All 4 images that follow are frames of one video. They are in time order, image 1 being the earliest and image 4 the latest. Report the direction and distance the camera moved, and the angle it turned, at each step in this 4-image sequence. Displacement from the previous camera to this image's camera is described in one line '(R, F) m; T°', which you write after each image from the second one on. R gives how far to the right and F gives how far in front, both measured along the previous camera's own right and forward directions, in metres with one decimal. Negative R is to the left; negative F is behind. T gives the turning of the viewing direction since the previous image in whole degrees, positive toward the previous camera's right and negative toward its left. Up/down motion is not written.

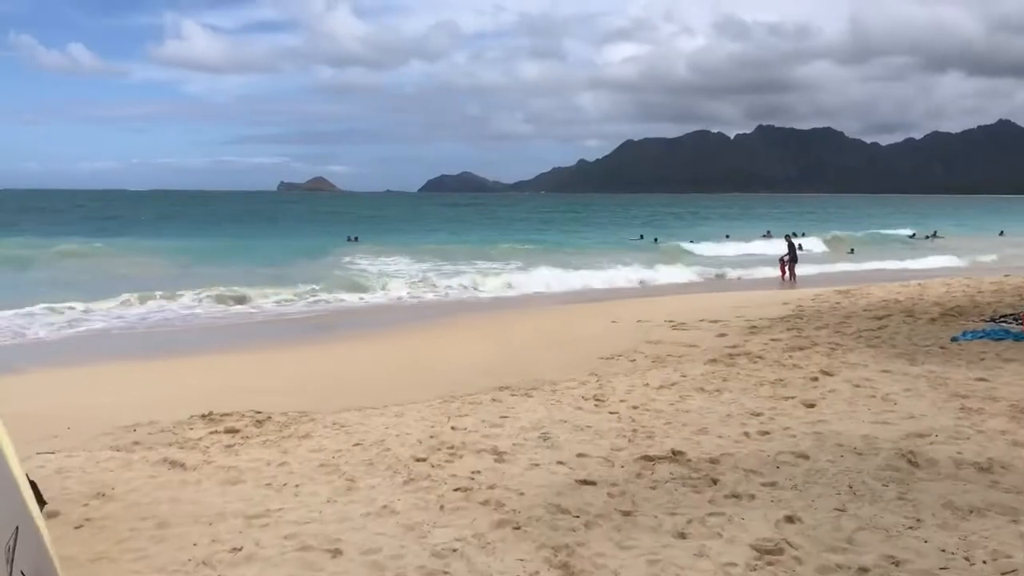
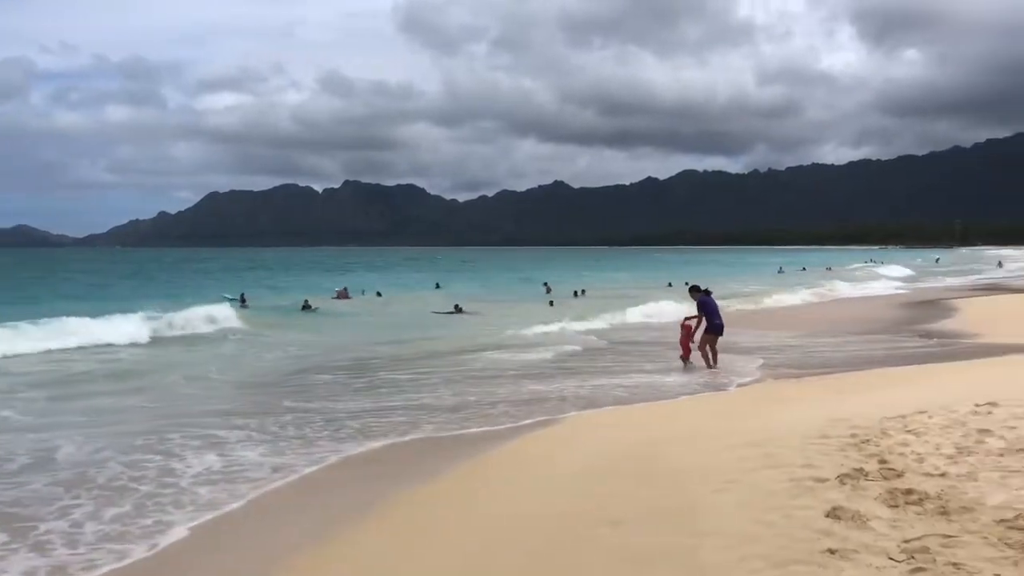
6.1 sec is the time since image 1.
(+1.0, +6.2) m; +30°
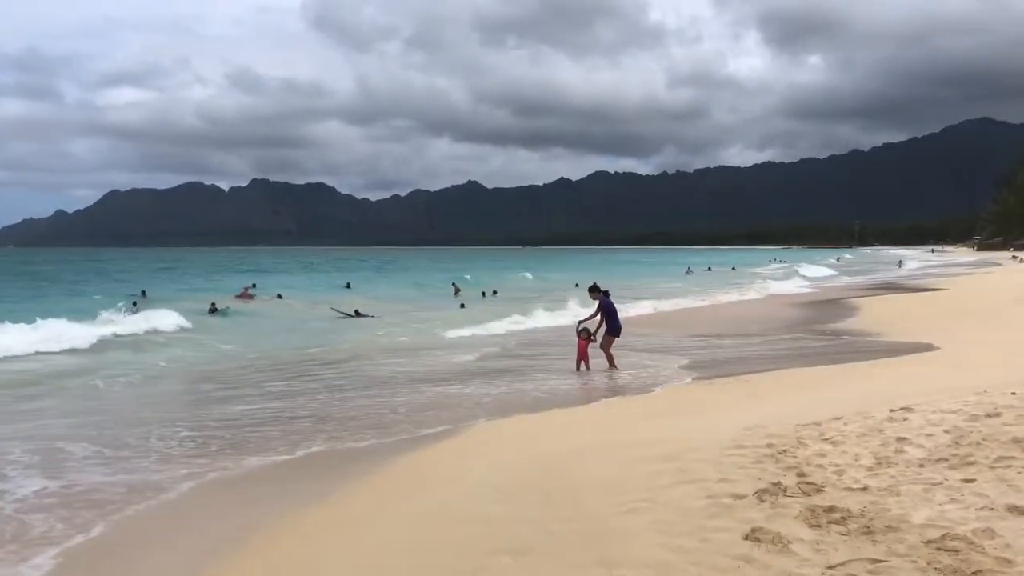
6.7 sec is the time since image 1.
(+0.2, +0.6) m; +6°
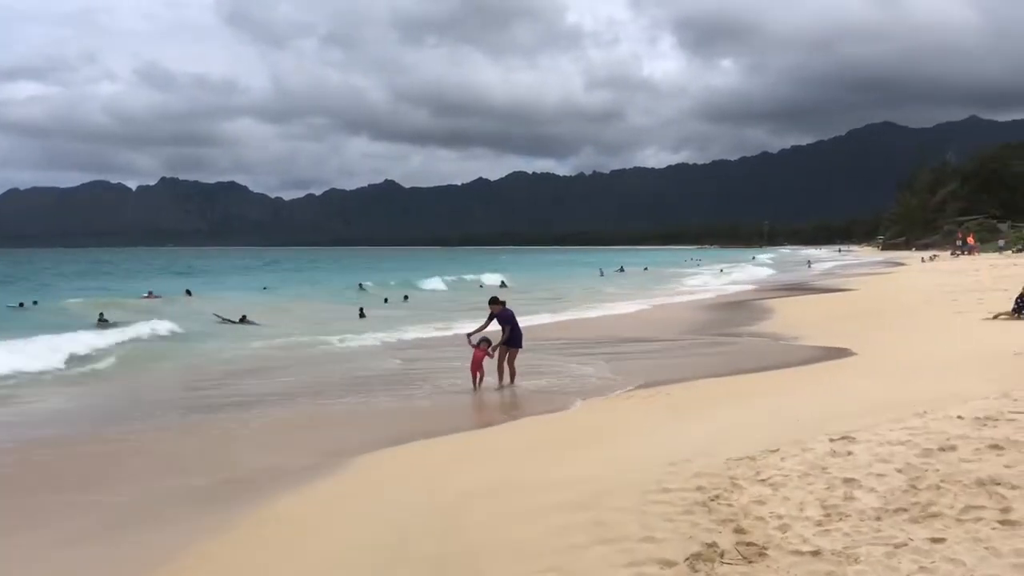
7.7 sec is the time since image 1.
(+0.3, +1.1) m; +6°
